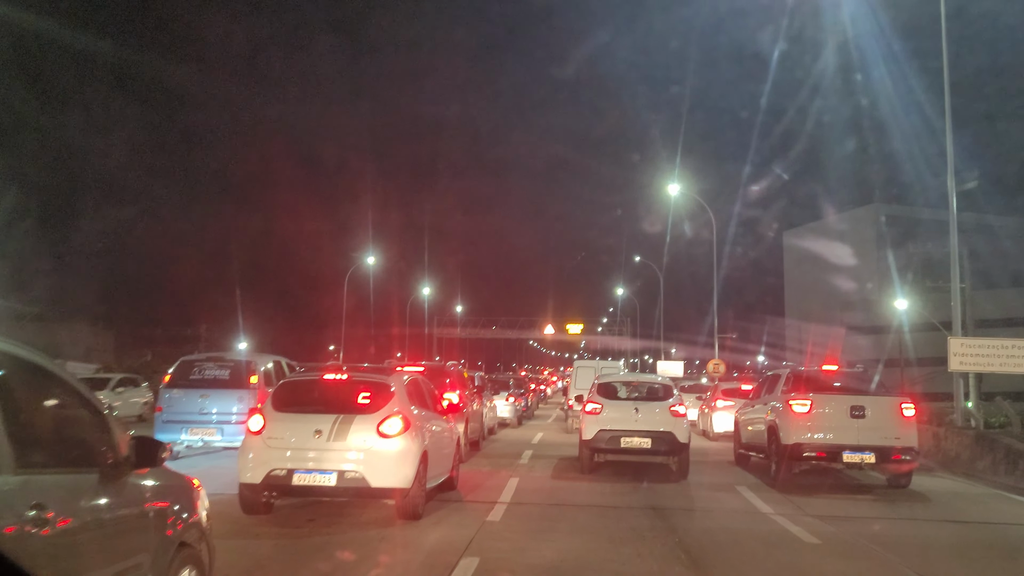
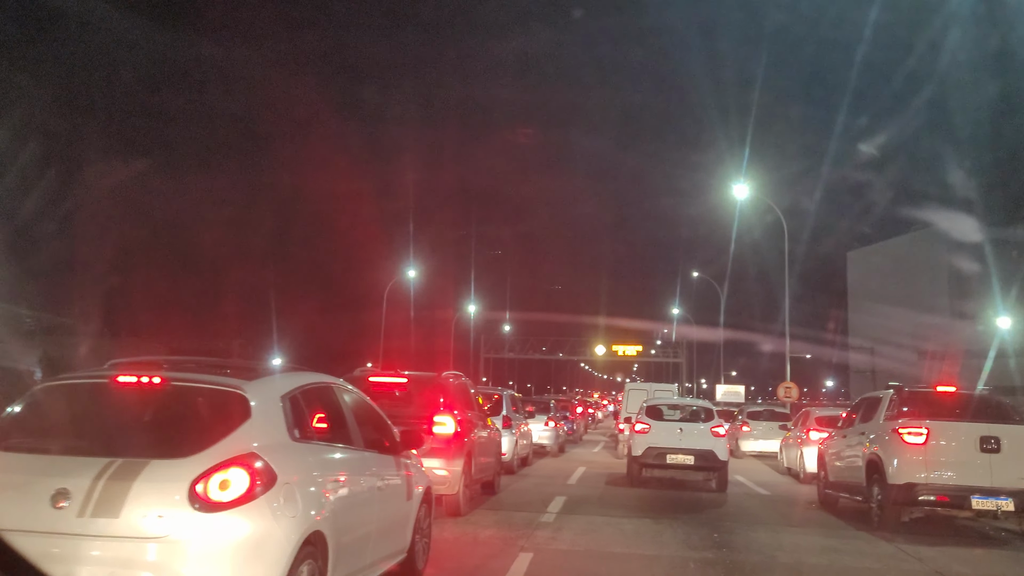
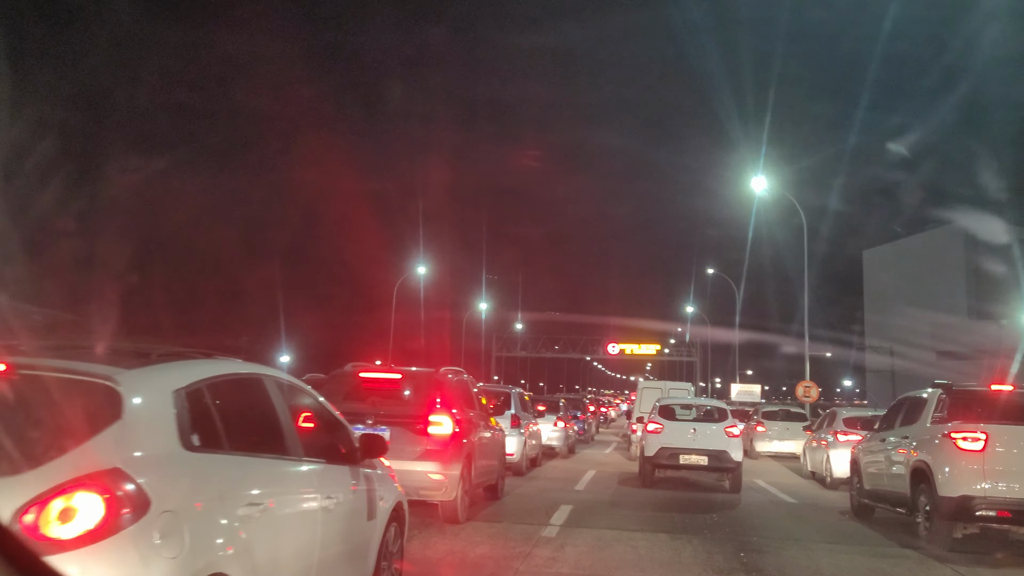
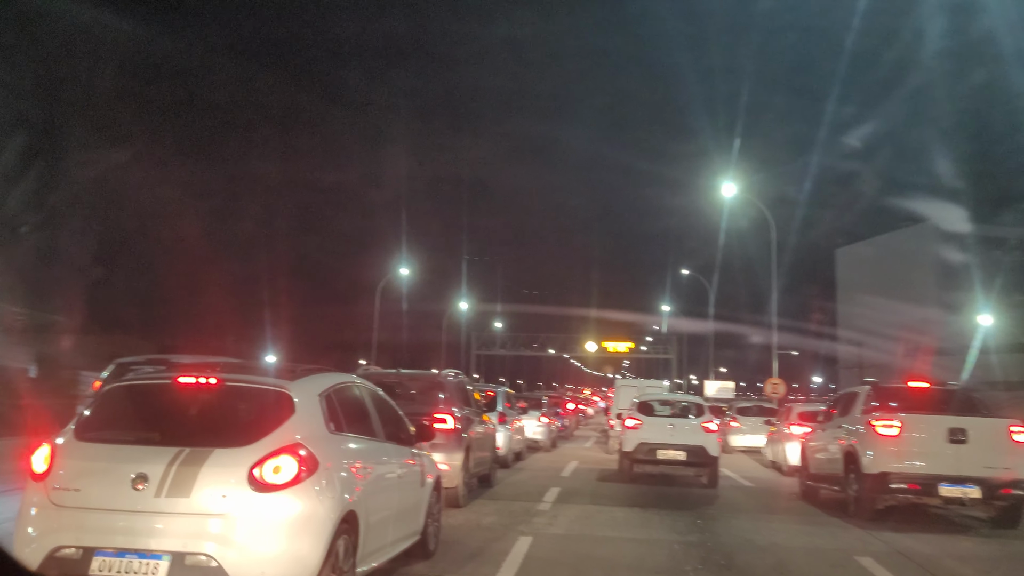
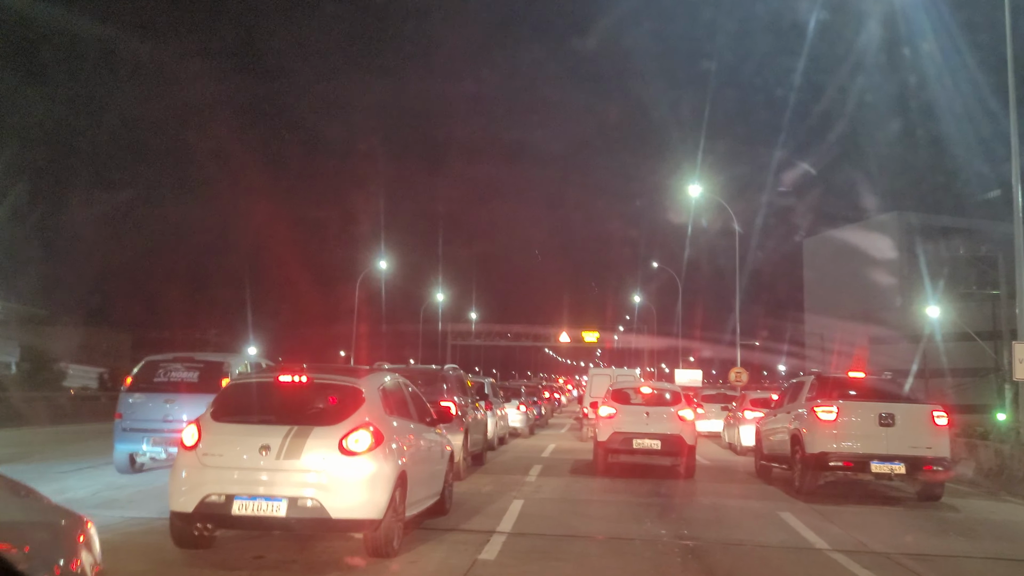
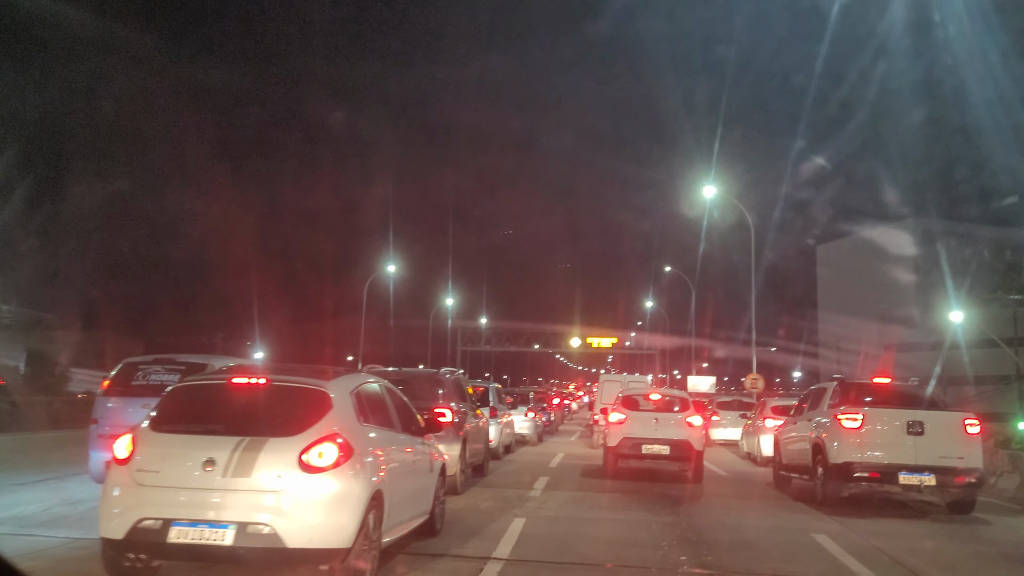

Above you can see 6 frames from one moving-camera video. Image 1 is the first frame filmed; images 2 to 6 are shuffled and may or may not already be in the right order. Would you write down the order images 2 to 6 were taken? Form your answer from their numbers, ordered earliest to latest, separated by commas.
5, 6, 4, 2, 3
